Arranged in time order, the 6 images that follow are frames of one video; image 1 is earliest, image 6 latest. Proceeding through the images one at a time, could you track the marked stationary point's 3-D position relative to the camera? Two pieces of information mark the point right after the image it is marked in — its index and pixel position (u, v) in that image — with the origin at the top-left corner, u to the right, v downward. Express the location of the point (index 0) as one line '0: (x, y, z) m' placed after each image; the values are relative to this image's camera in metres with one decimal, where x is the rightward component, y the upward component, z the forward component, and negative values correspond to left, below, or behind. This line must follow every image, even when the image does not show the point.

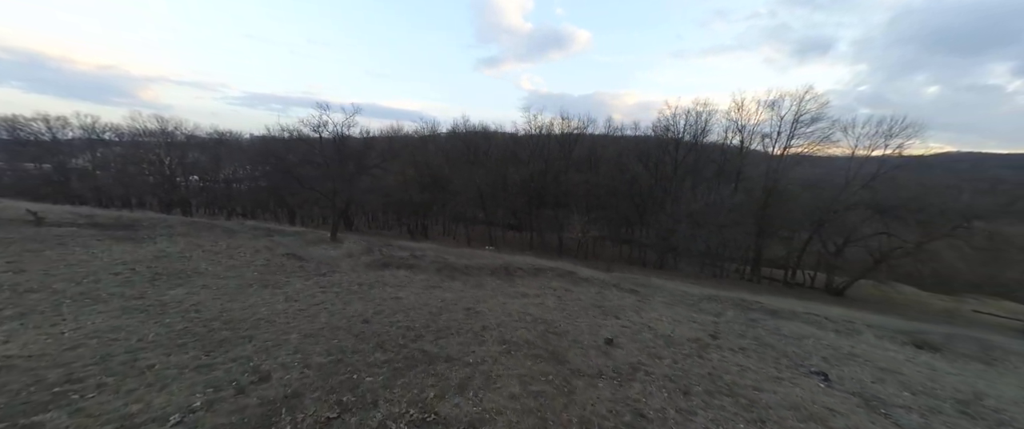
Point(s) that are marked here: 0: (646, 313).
0: (+5.1, -3.7, +13.2) m
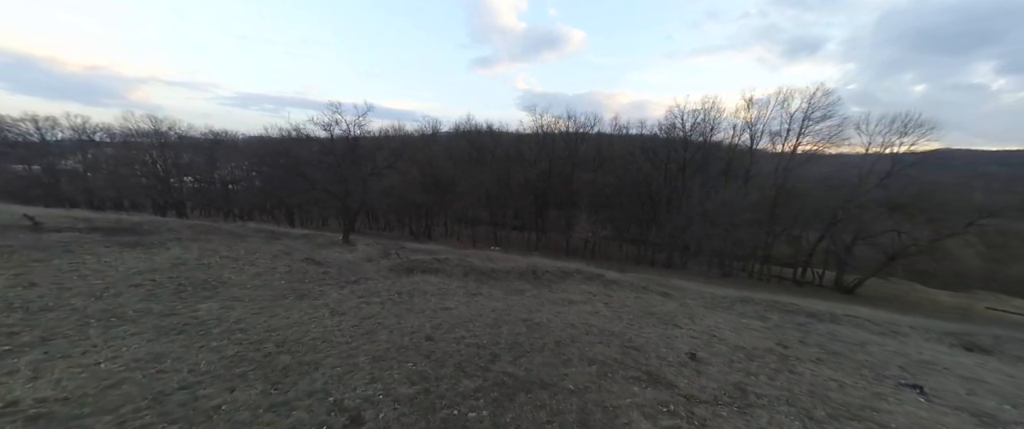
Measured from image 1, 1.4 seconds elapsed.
0: (+6.7, -3.8, +12.4) m
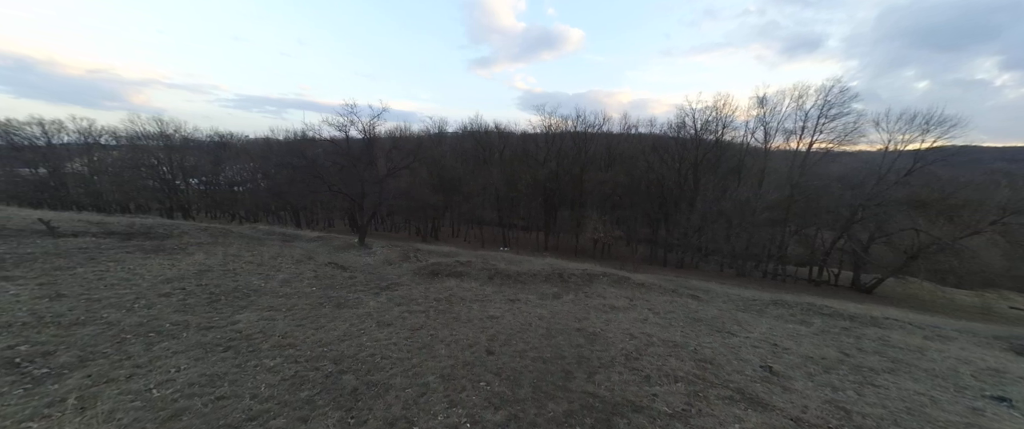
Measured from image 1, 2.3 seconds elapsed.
0: (+8.1, -3.8, +11.8) m
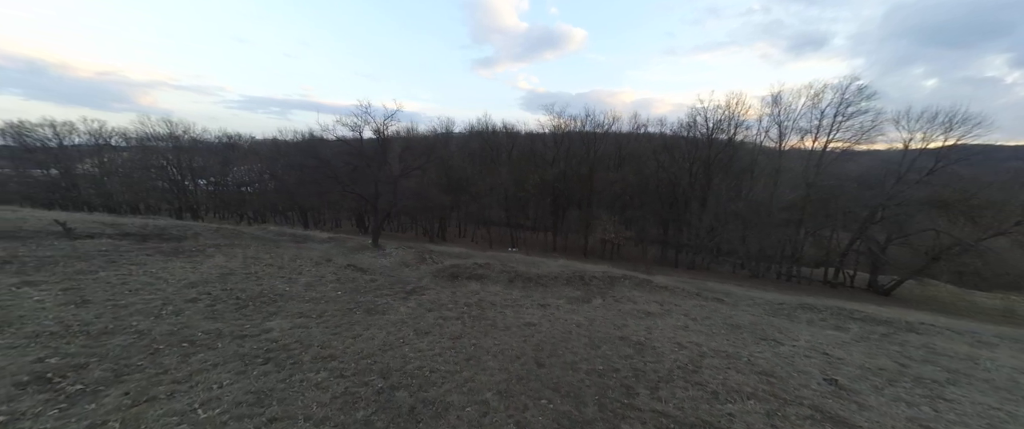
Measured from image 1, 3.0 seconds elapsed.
0: (+9.0, -3.8, +11.3) m
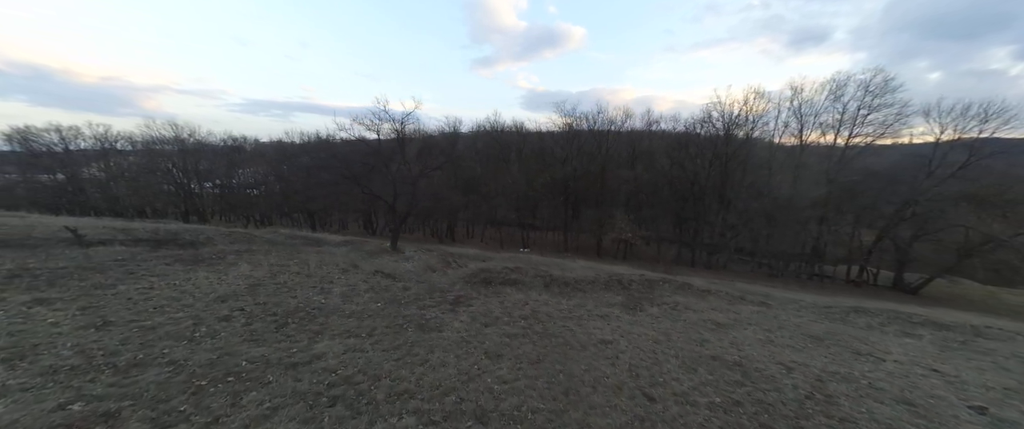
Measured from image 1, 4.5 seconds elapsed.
0: (+10.6, -3.8, +10.3) m
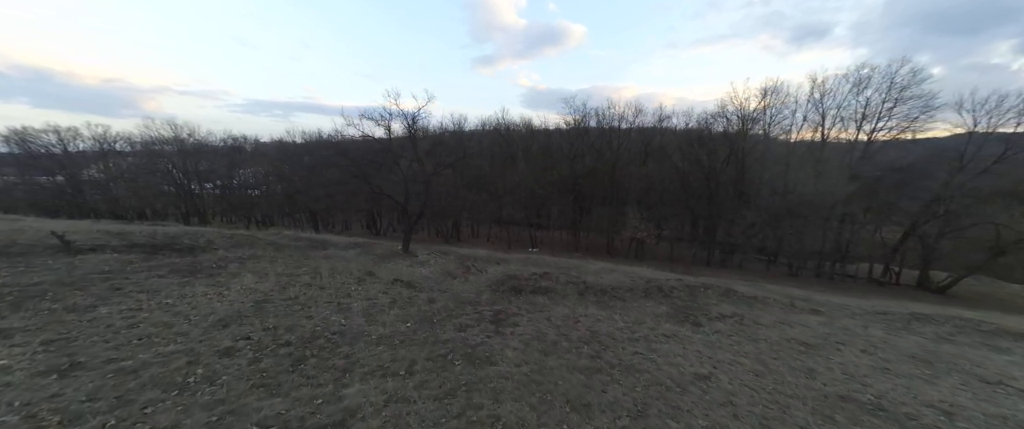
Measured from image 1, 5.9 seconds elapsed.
0: (+11.9, -3.8, +8.8) m
